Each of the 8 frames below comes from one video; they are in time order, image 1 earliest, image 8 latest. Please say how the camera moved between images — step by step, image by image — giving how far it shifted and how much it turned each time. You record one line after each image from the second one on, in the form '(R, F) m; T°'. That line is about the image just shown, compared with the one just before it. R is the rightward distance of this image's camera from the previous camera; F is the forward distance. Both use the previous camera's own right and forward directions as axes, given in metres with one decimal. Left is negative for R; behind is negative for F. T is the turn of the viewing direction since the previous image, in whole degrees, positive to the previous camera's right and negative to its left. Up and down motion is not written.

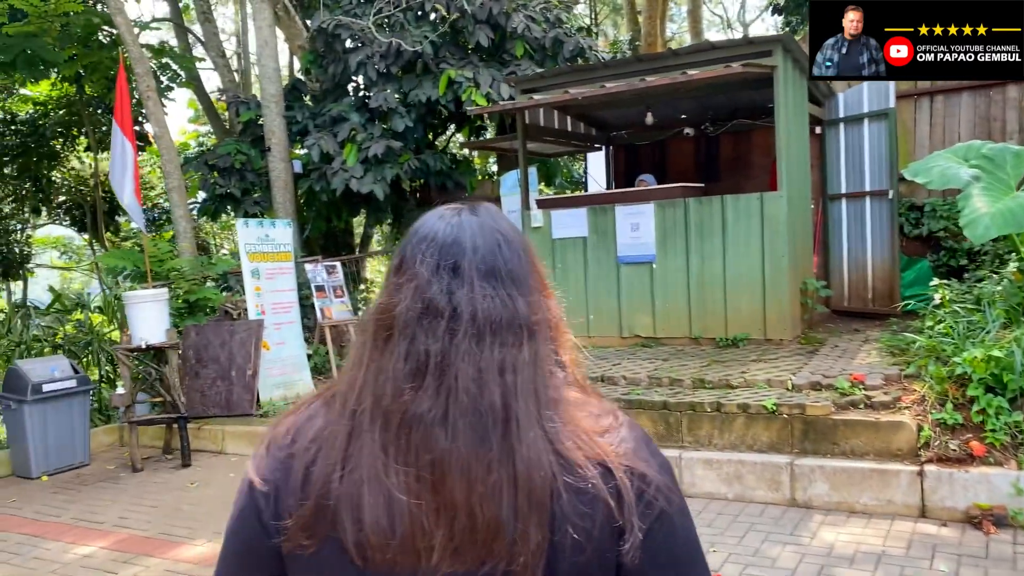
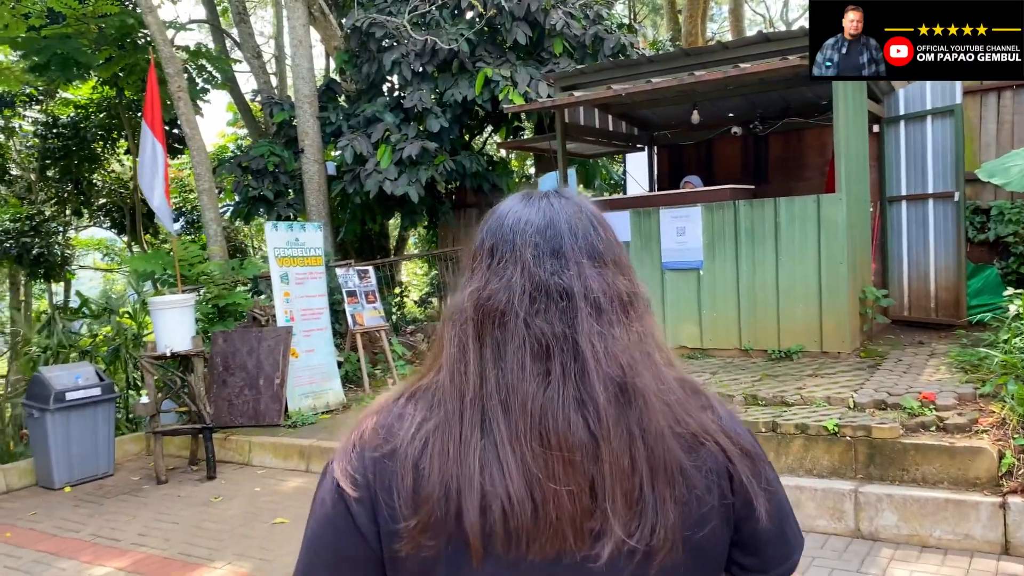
(0.0, +0.3) m; -2°
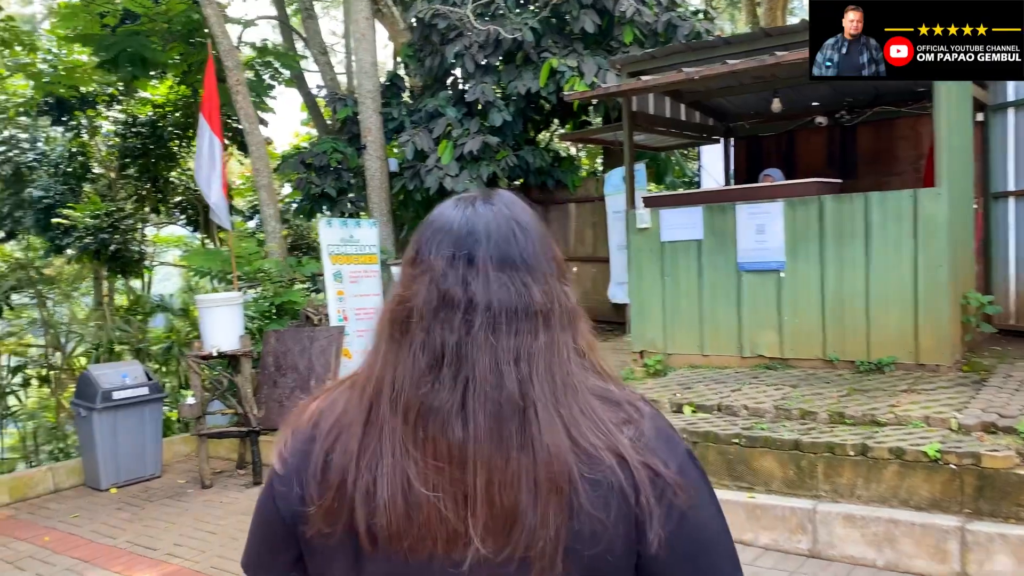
(+0.1, +0.4) m; -5°
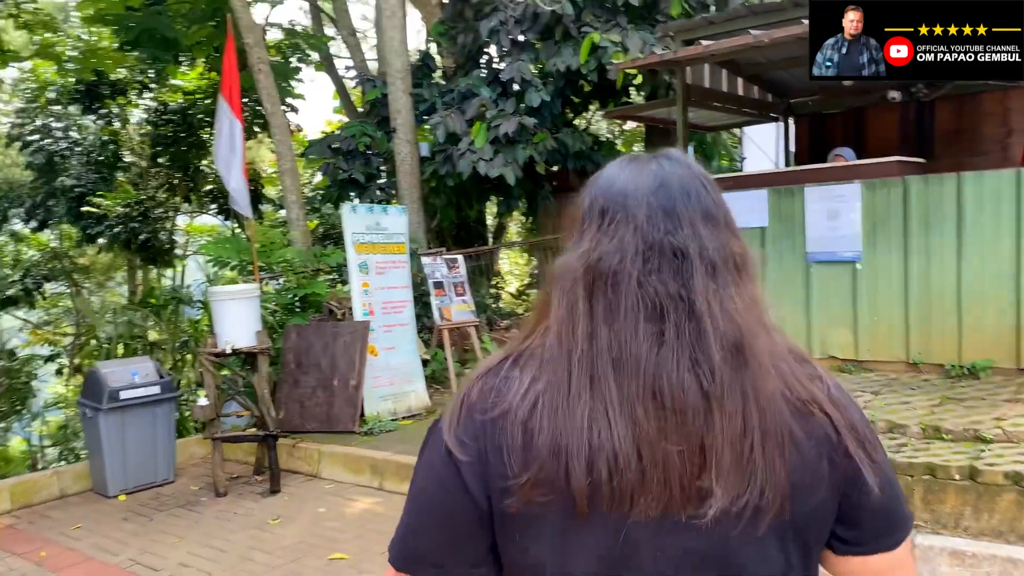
(-0.1, +0.6) m; -2°
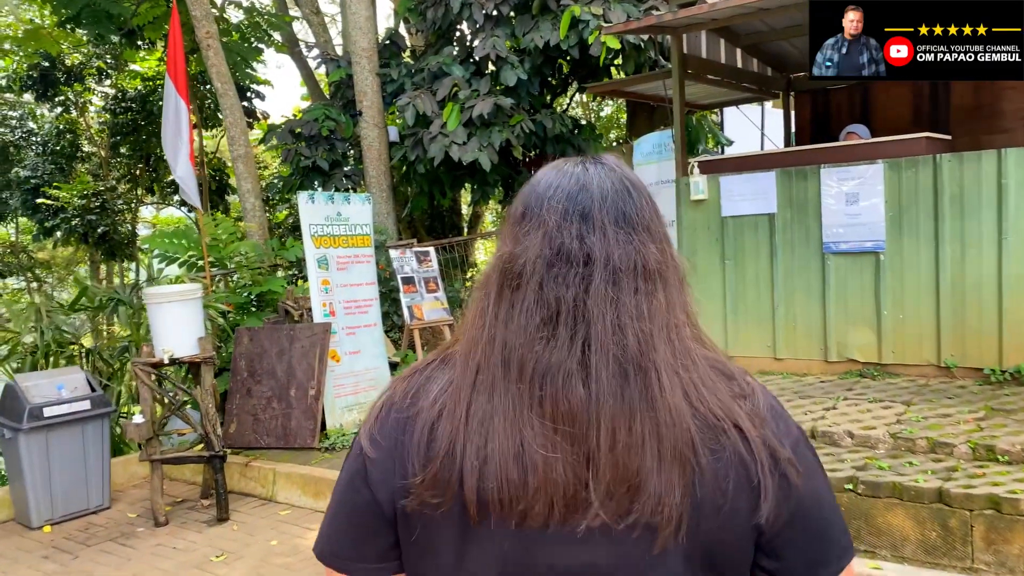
(0.0, +0.7) m; +2°
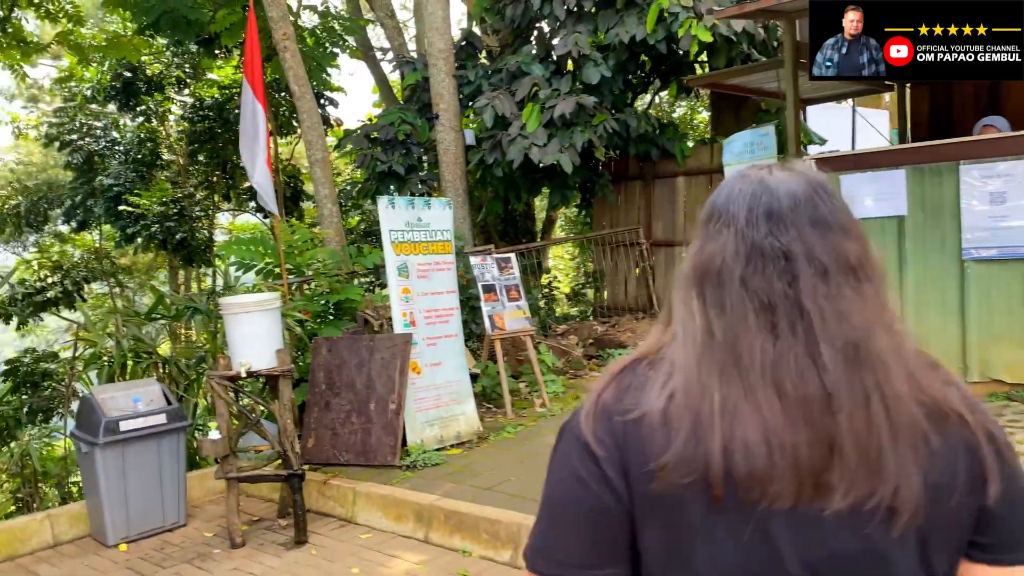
(-0.2, +0.4) m; -4°
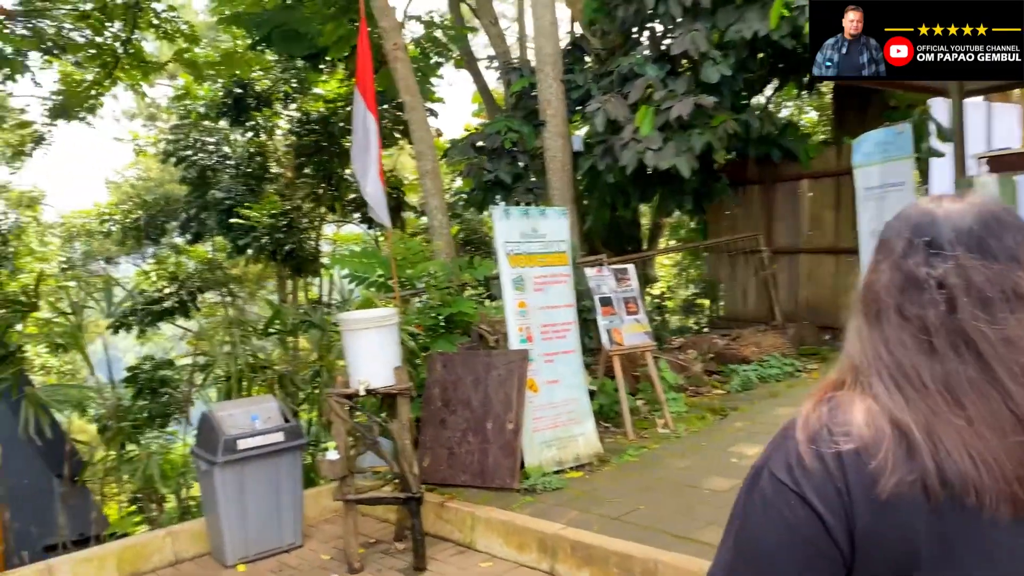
(-0.2, +0.3) m; -6°
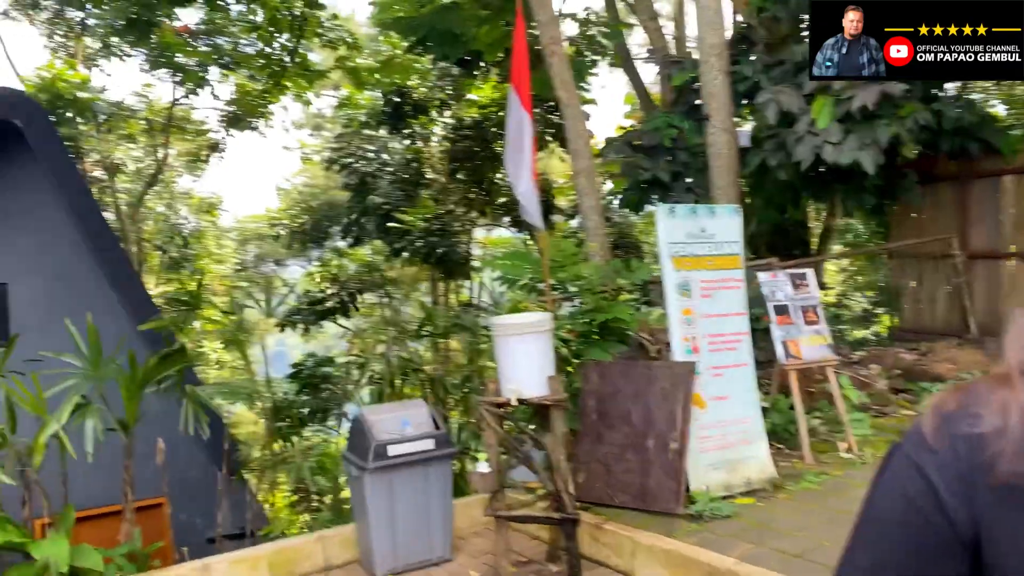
(-0.1, +0.3) m; -10°
